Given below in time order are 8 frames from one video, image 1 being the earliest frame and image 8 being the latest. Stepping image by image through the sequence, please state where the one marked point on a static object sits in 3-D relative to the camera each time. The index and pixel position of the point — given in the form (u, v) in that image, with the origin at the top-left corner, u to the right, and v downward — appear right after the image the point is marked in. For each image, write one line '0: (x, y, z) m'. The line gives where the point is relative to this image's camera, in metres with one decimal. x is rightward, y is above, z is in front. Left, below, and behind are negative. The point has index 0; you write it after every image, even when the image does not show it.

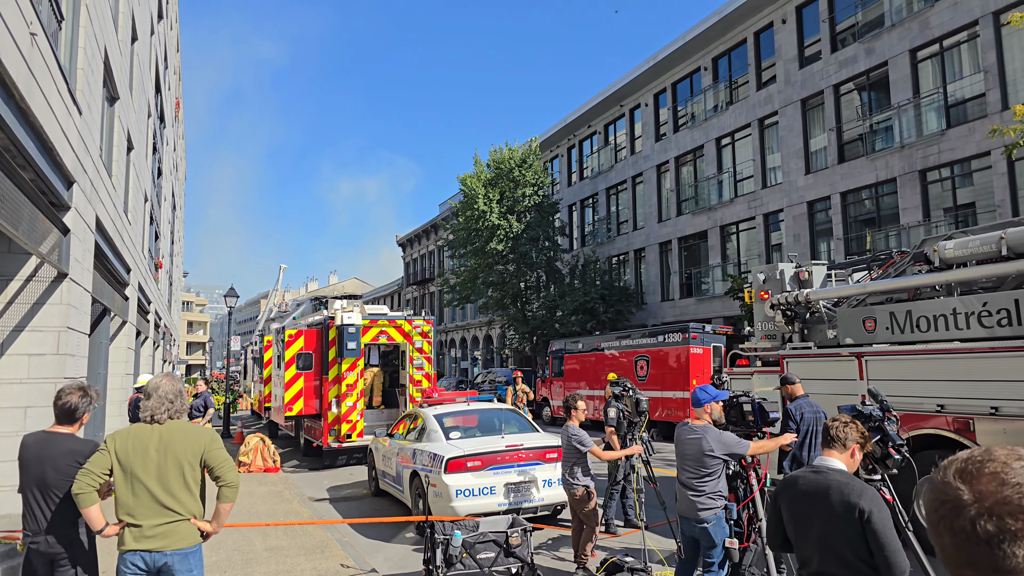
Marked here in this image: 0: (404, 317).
0: (-2.4, -0.7, +13.6) m
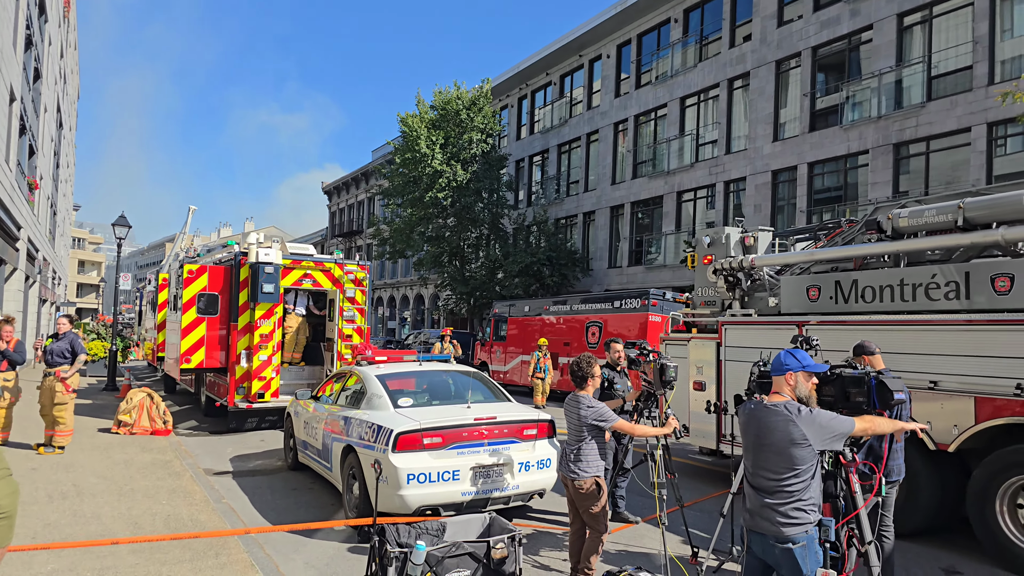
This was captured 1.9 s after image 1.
0: (-3.3, +0.5, +11.6) m
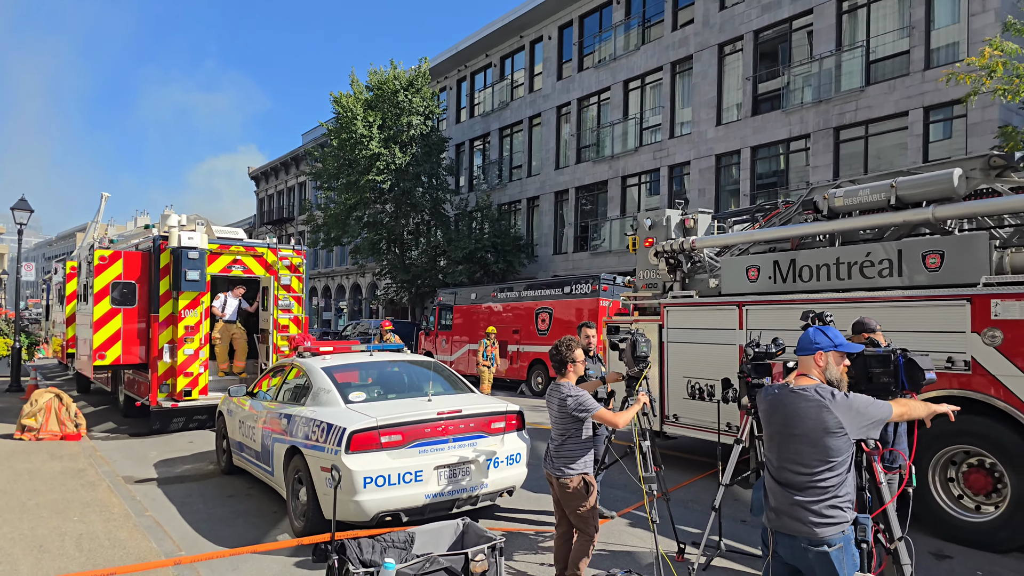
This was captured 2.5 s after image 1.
0: (-4.2, +0.7, +10.7) m
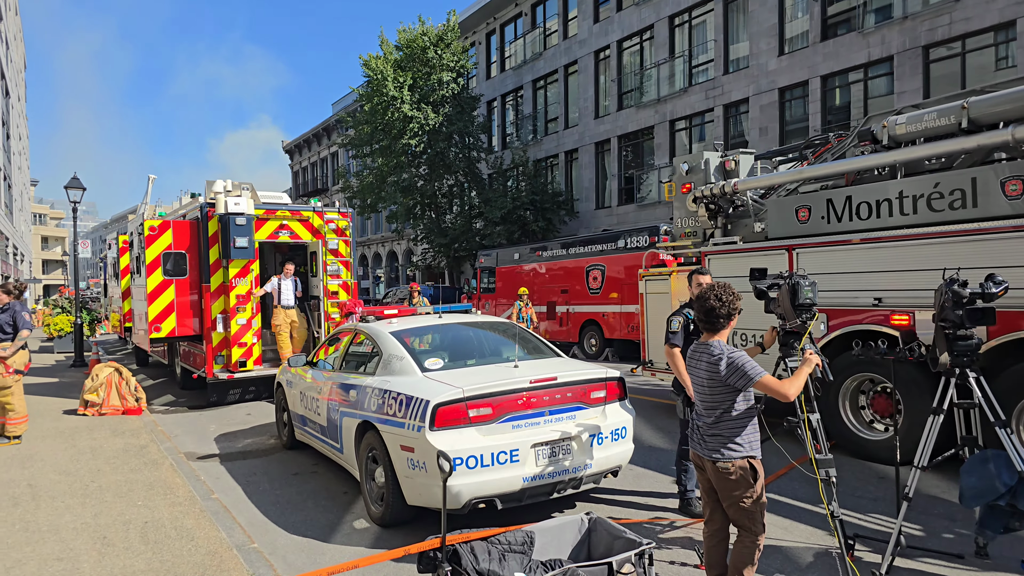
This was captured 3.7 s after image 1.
0: (-3.2, +1.3, +10.1) m
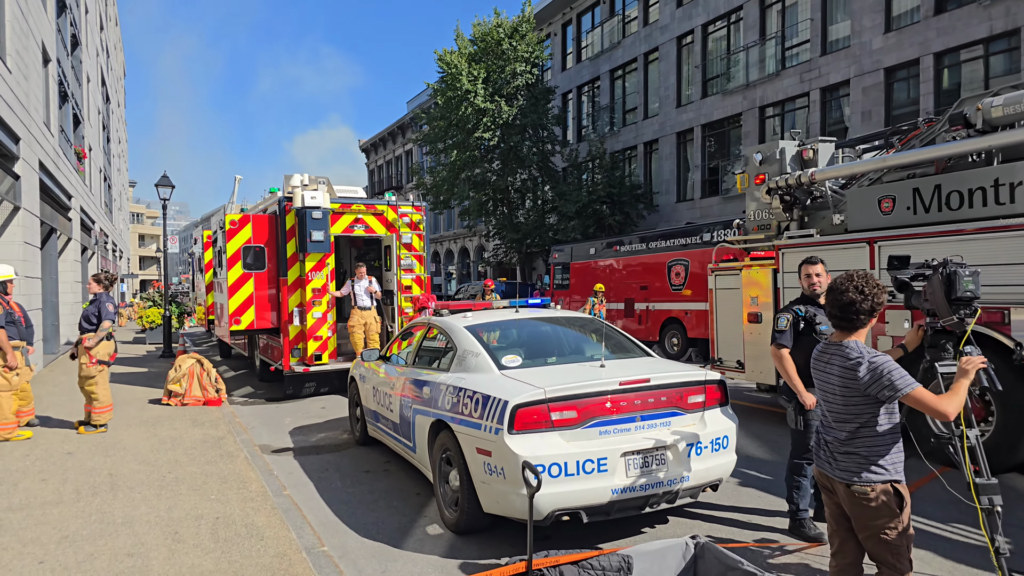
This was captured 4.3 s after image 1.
0: (-2.0, +1.4, +10.0) m
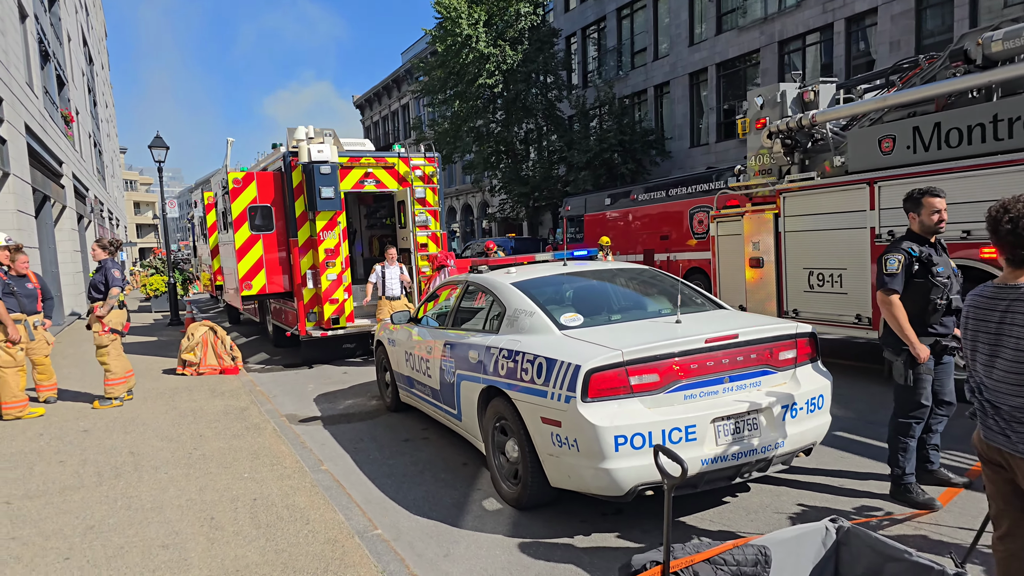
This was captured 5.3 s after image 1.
0: (-1.7, +2.0, +9.4) m
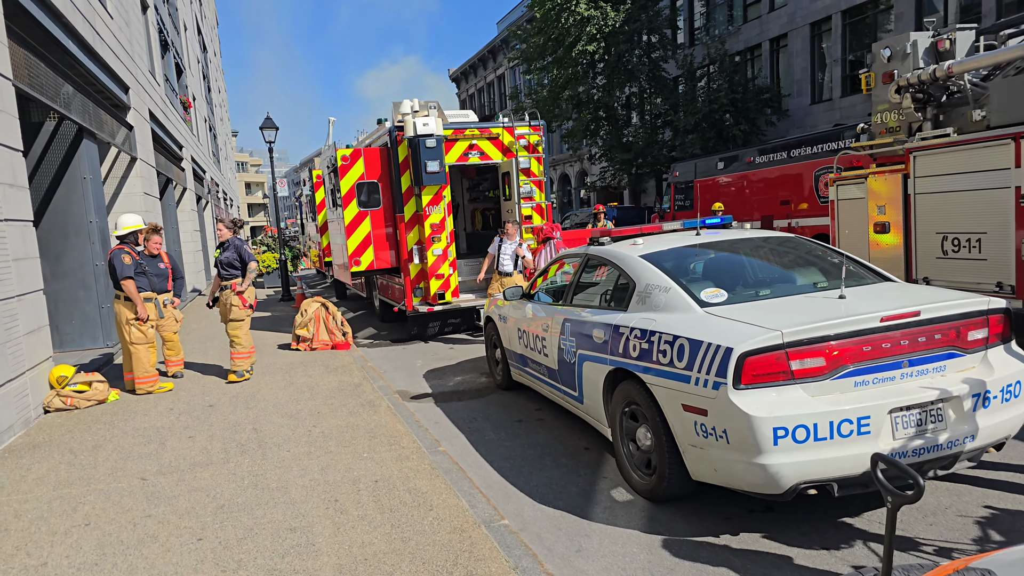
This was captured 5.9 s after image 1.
0: (-0.1, +2.4, +9.1) m
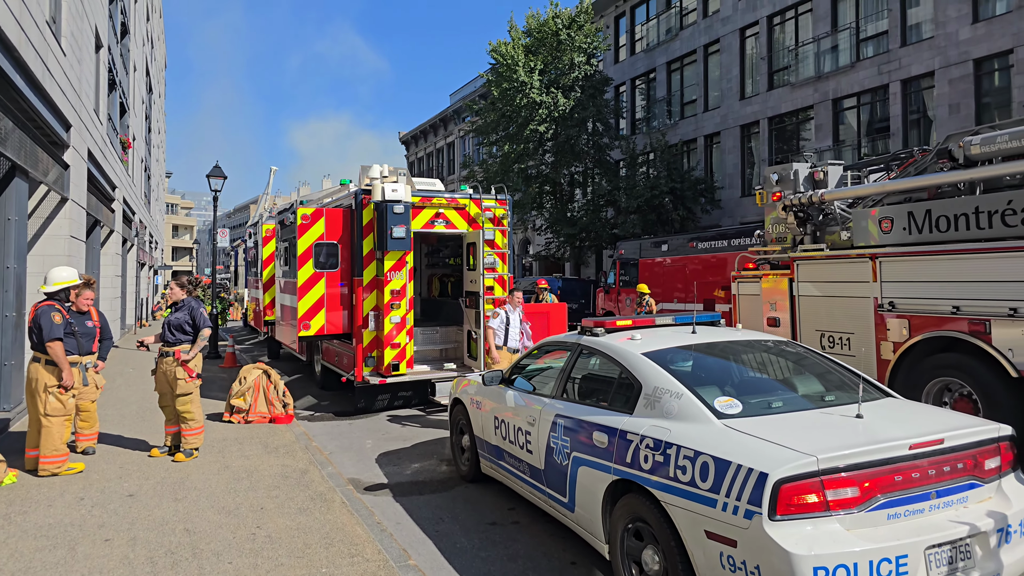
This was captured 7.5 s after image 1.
0: (-0.6, +1.3, +9.0) m
